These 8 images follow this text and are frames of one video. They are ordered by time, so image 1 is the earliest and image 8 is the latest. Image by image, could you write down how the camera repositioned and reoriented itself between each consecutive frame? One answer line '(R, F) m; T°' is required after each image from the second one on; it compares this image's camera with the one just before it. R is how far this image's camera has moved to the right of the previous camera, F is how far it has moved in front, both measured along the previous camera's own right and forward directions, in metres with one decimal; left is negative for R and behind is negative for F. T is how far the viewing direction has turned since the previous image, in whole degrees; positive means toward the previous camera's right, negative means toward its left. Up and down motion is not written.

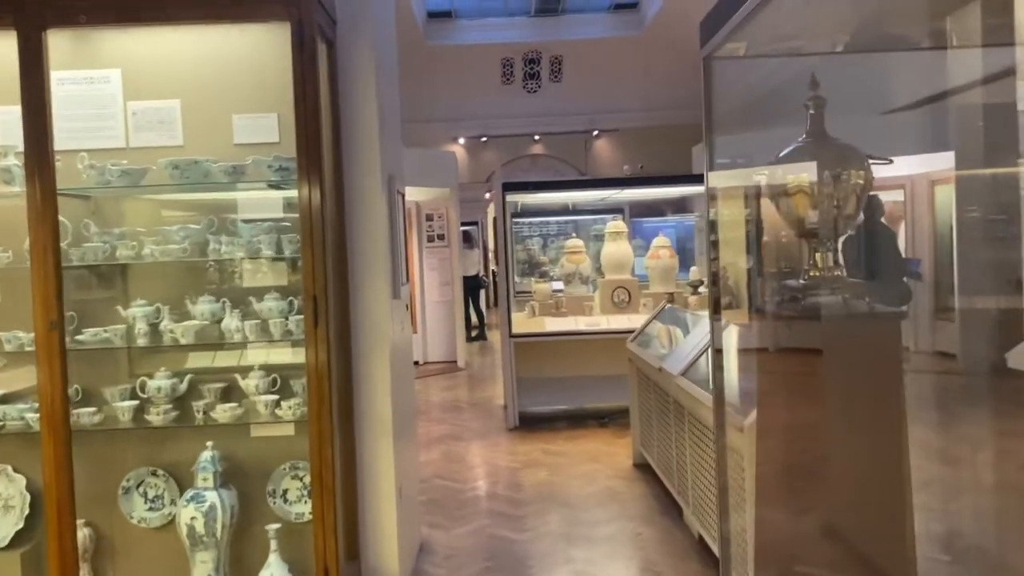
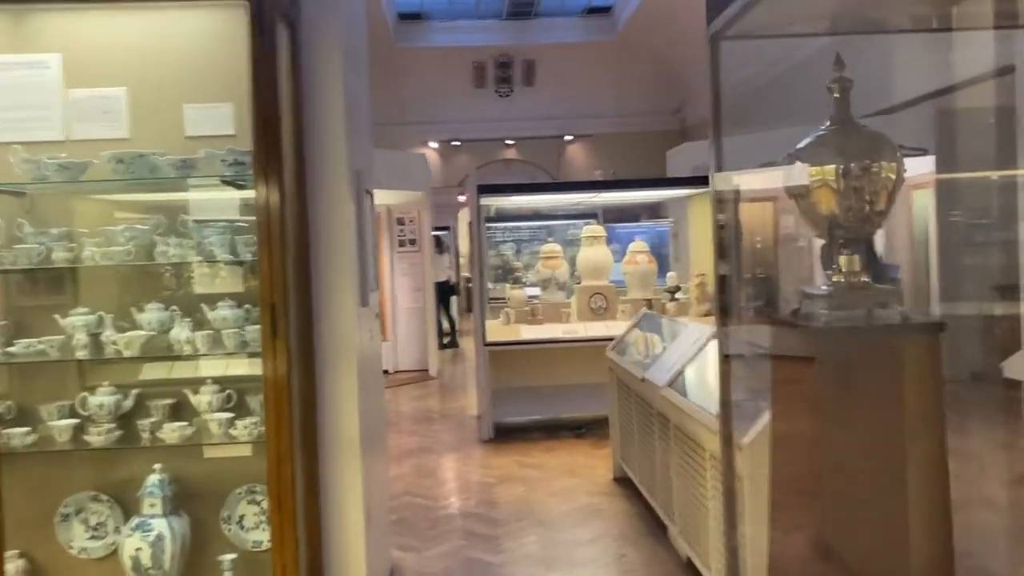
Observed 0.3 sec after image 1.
(0.0, +0.2) m; +2°
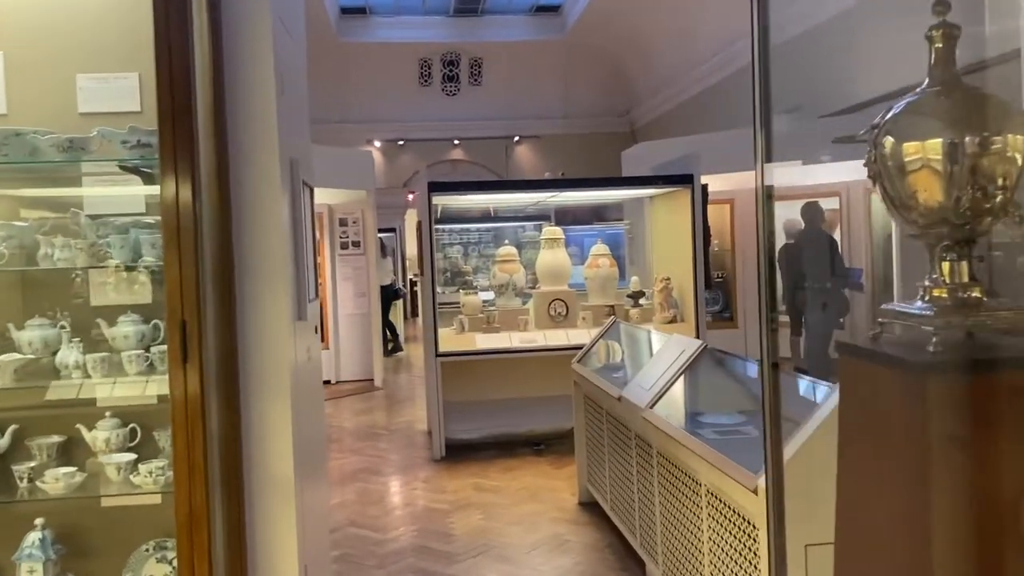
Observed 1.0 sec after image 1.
(-0.1, +0.4) m; +4°
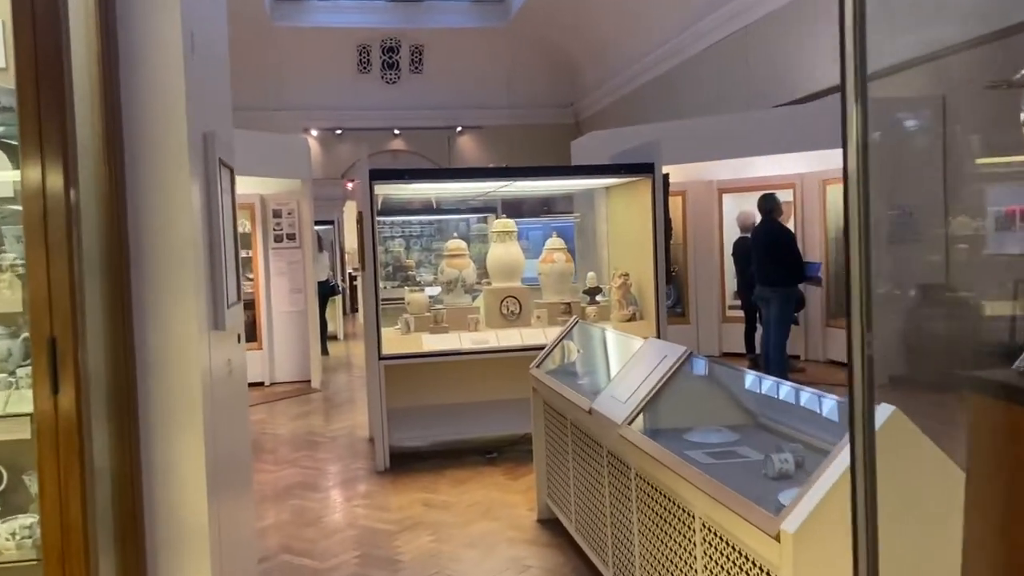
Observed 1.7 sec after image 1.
(-0.1, +0.4) m; +4°
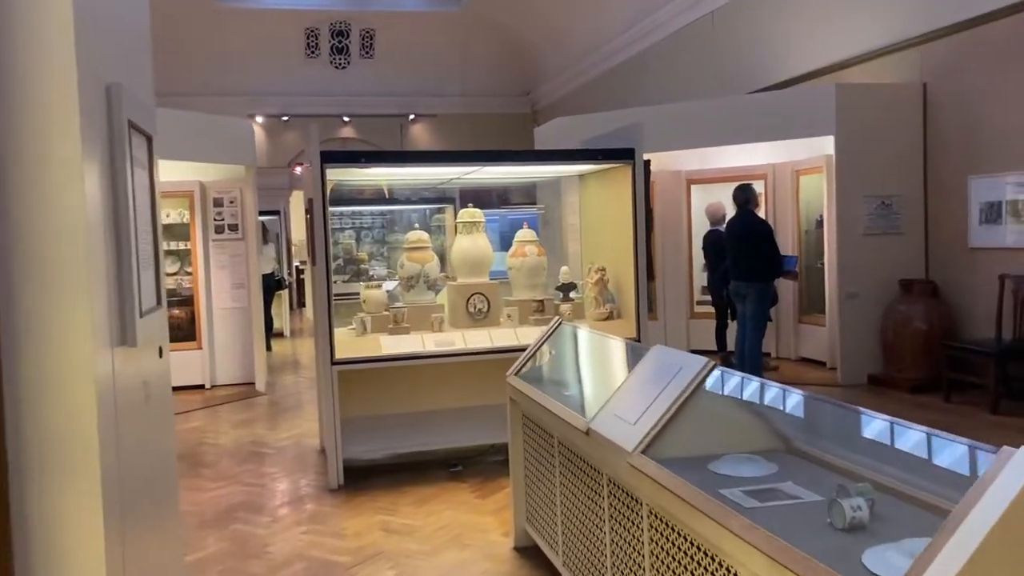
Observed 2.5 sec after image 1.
(-0.1, +0.5) m; +3°
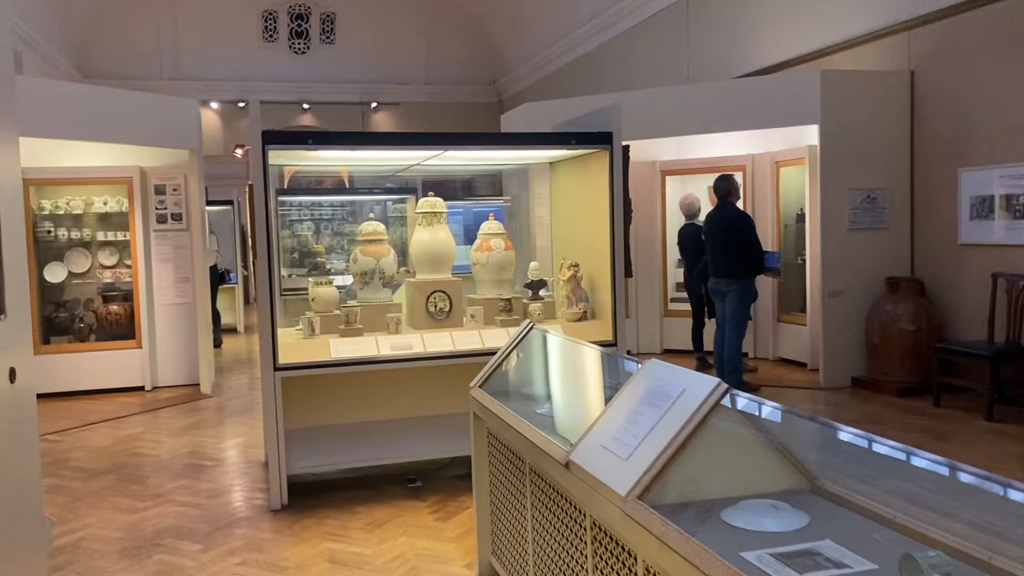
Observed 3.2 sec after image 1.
(0.0, +0.4) m; +2°
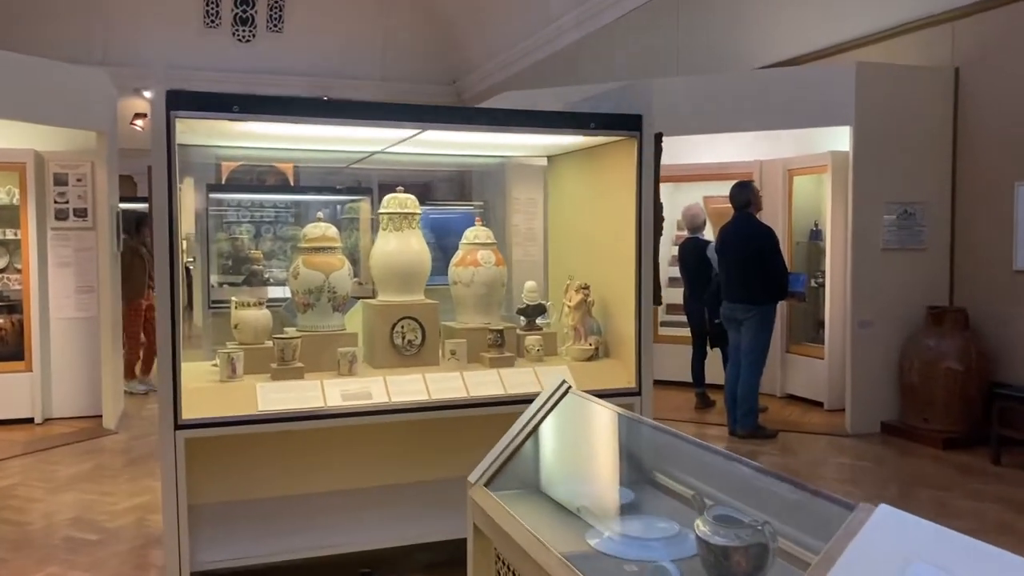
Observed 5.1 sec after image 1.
(-0.2, +1.1) m; +3°
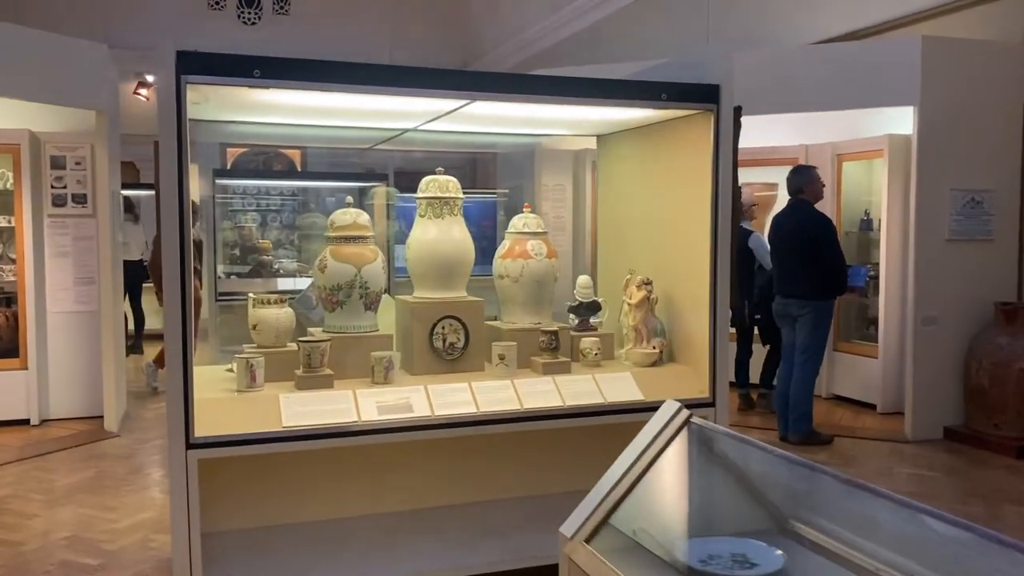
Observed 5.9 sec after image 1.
(-0.2, +0.4) m; 0°
